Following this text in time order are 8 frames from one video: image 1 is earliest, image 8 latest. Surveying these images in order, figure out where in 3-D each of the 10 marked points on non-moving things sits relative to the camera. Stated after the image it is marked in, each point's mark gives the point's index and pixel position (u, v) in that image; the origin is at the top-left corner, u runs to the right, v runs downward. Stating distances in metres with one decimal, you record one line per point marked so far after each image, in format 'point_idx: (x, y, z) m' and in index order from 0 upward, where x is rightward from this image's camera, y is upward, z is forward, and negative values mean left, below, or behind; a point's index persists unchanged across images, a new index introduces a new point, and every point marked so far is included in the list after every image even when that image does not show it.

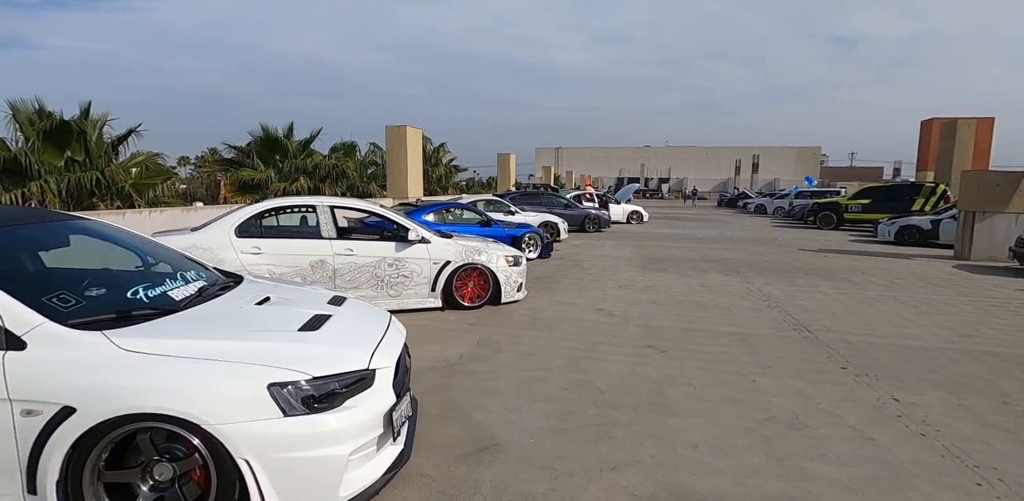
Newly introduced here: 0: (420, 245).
0: (-1.2, +0.1, +6.7) m
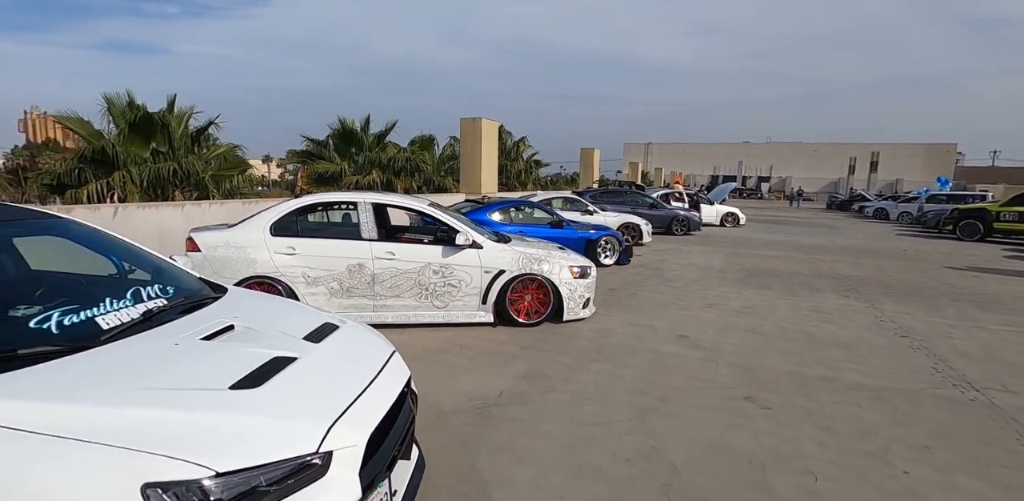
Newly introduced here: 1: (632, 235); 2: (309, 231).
0: (-0.5, 0.0, +5.8) m
1: (+2.9, +0.4, +12.7) m
2: (-2.2, +0.2, +5.7) m
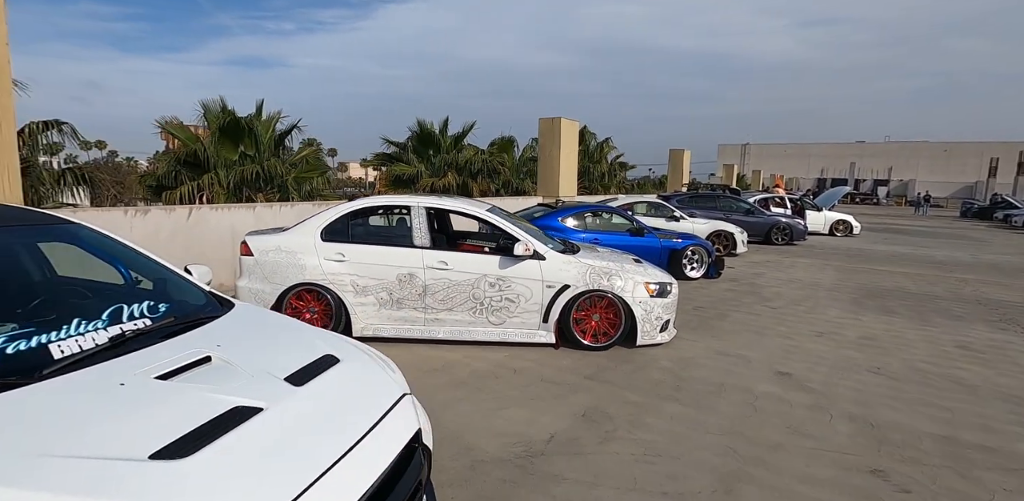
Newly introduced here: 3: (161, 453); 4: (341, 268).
0: (+0.2, -0.1, +5.2) m
1: (+4.6, +0.1, +11.5) m
2: (-1.5, +0.1, +5.4) m
3: (-1.0, -0.6, +1.6) m
4: (-1.7, -0.2, +5.3) m
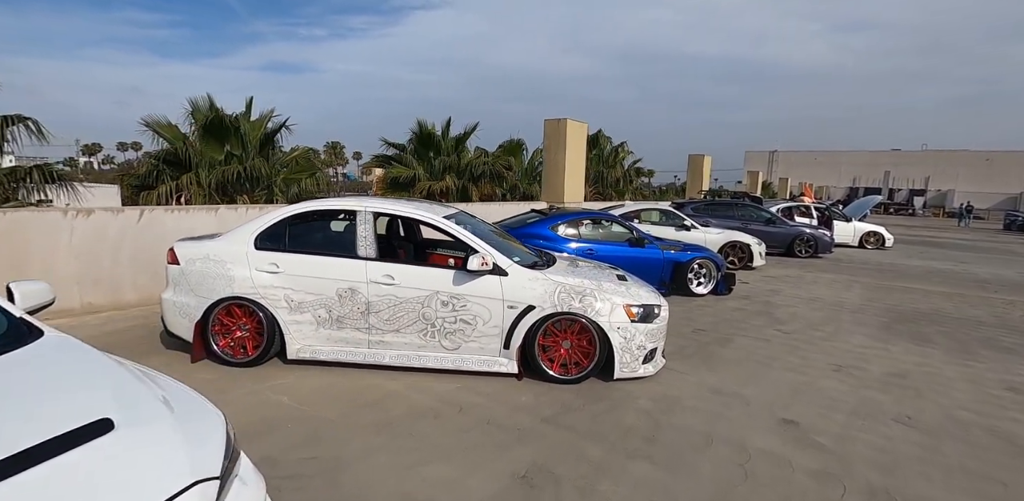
0: (-0.2, -0.2, +4.4) m
1: (+4.5, -0.1, +10.5) m
2: (-1.9, +0.1, +4.7) m
3: (-1.6, -0.6, +0.9) m
4: (-2.1, -0.3, +4.6) m
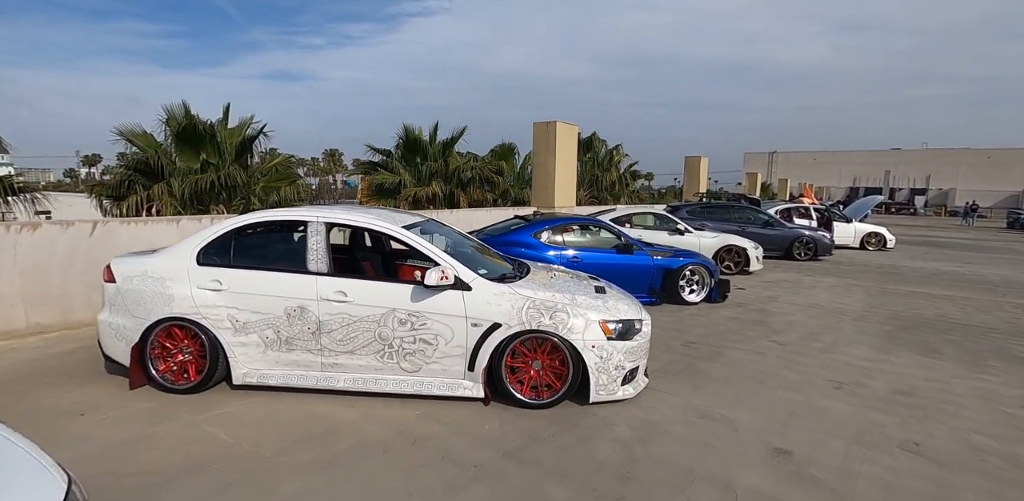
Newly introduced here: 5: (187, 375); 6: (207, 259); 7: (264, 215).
0: (-0.5, -0.3, +4.0) m
1: (+4.2, -0.2, +10.1) m
2: (-2.2, -0.1, +4.3) m
3: (-1.8, -0.7, +0.5) m
4: (-2.3, -0.4, +4.2) m
5: (-2.6, -1.0, +4.3) m
6: (-2.5, -0.1, +4.3) m
7: (-2.1, +0.3, +4.4) m
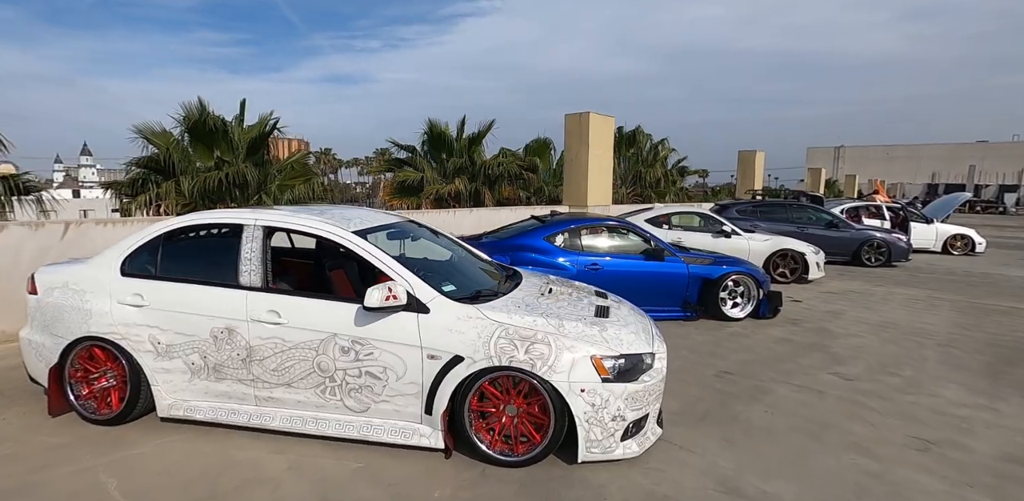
0: (-0.6, -0.4, +3.2) m
1: (+4.6, -0.3, +8.8) m
2: (-2.3, -0.1, +3.6) m
3: (-2.4, -0.8, -0.2) m
4: (-2.5, -0.4, +3.5) m
5: (-2.8, -1.1, +3.7) m
6: (-2.6, -0.1, +3.7) m
7: (-2.2, +0.2, +3.7) m
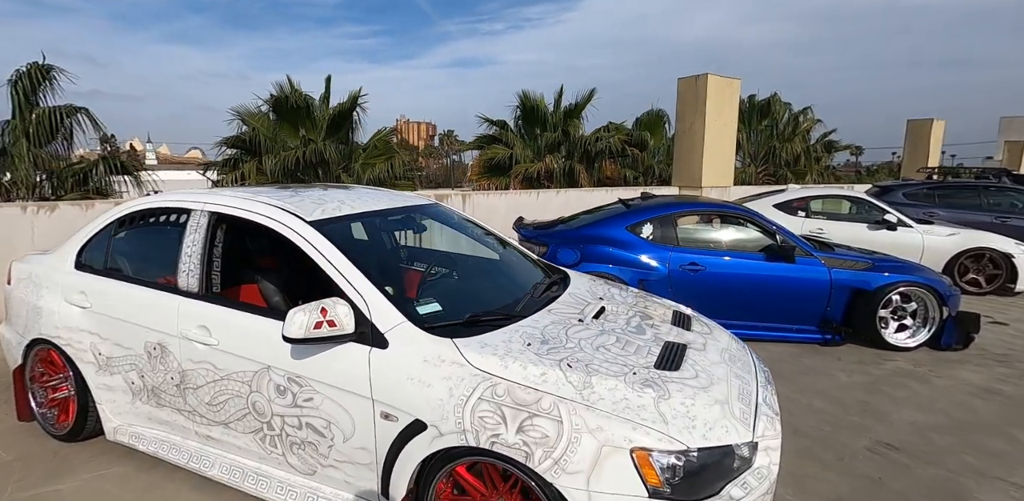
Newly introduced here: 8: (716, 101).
0: (-0.6, -0.4, +2.1) m
1: (+5.8, -0.3, +6.5) m
2: (-2.1, -0.1, +2.9) m
3: (-3.1, -0.9, -0.8) m
4: (-2.4, -0.4, +2.9) m
5: (-2.6, -1.0, +3.1) m
6: (-2.4, 0.0, +3.1) m
7: (-2.0, +0.3, +3.0) m
8: (+3.7, +2.7, +9.6) m
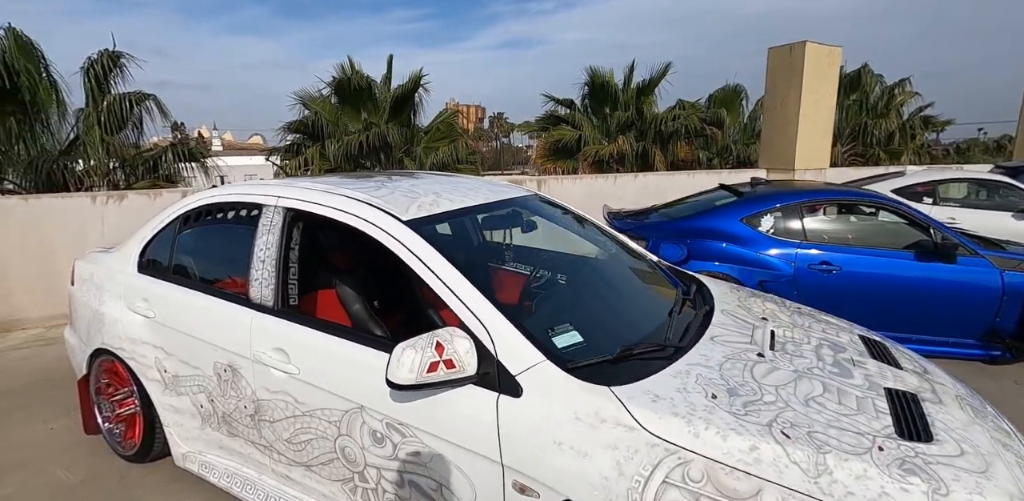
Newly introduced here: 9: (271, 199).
0: (-0.1, -0.4, +1.6) m
1: (+6.6, -0.2, +5.4) m
2: (-1.6, -0.1, +2.6) m
3: (-2.8, -1.0, -1.0) m
4: (-1.8, -0.4, +2.5) m
5: (-2.0, -1.0, +2.8) m
6: (-1.8, 0.0, +2.7) m
7: (-1.4, +0.3, +2.6) m
8: (+4.9, +2.9, +8.6) m
9: (-1.0, +0.2, +2.3) m
